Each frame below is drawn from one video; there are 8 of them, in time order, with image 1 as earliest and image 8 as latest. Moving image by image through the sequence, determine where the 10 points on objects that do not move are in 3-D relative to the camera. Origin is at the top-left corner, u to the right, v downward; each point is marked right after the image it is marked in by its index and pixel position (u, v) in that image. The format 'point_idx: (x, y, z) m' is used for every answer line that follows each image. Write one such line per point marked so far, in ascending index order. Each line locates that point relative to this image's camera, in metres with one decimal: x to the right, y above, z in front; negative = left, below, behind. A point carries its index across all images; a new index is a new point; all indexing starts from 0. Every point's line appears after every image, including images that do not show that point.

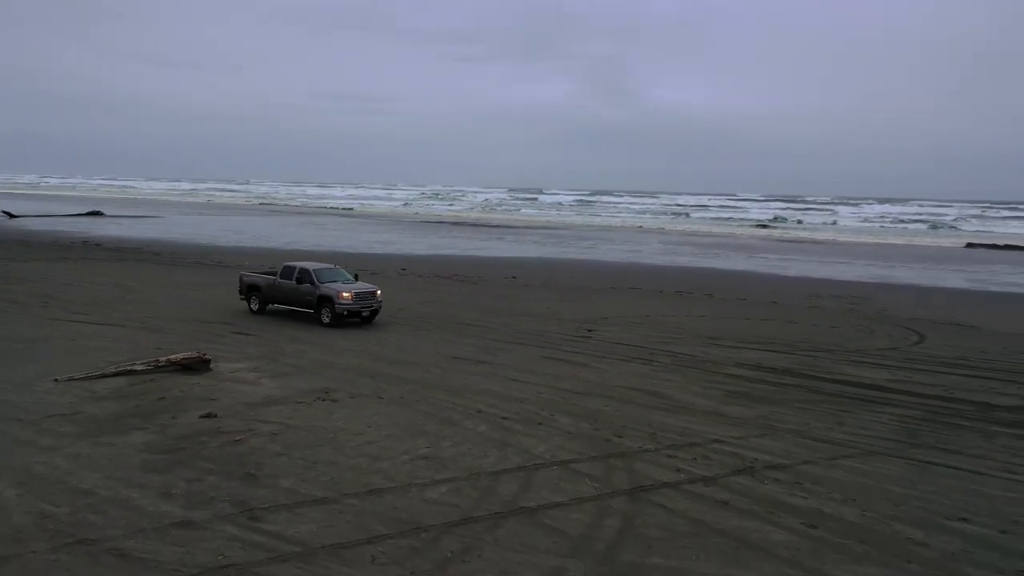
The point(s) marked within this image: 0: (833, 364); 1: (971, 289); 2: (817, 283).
0: (+3.4, -0.8, +8.6) m
1: (+11.1, 0.0, +19.0) m
2: (+7.2, +0.1, +19.2) m
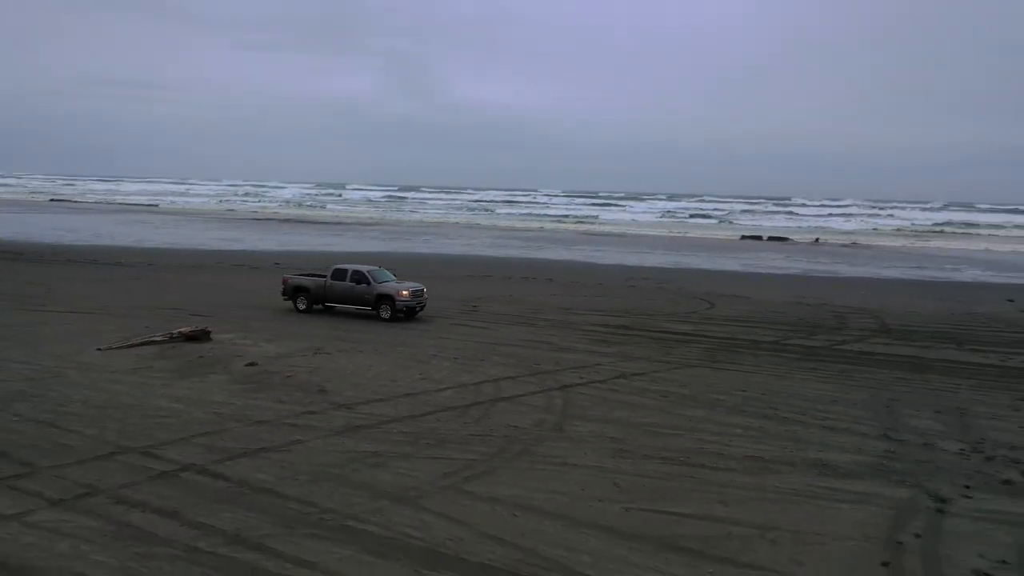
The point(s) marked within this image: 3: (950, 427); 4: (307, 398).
0: (+2.2, -0.5, +12.0) m
1: (+7.2, +0.5, +24.0) m
2: (+3.3, +0.6, +23.2) m
3: (+3.5, -1.1, +6.5) m
4: (-1.7, -0.9, +6.8) m
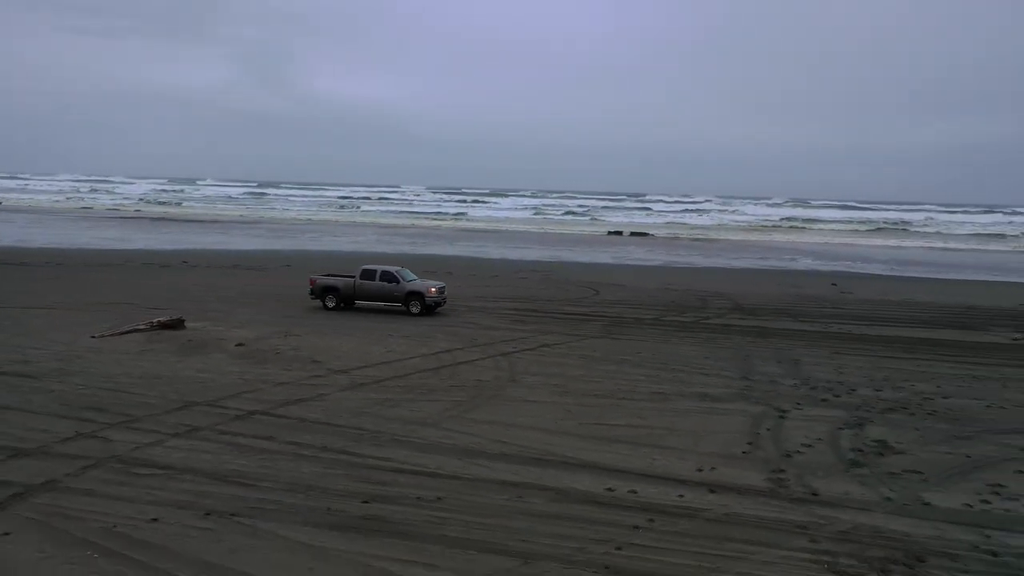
0: (+0.8, -0.3, +14.2) m
1: (+3.7, +0.8, +26.9) m
2: (+0.1, +0.8, +25.5) m
3: (+3.1, -0.9, +9.0) m
4: (-2.1, -0.8, +8.4) m
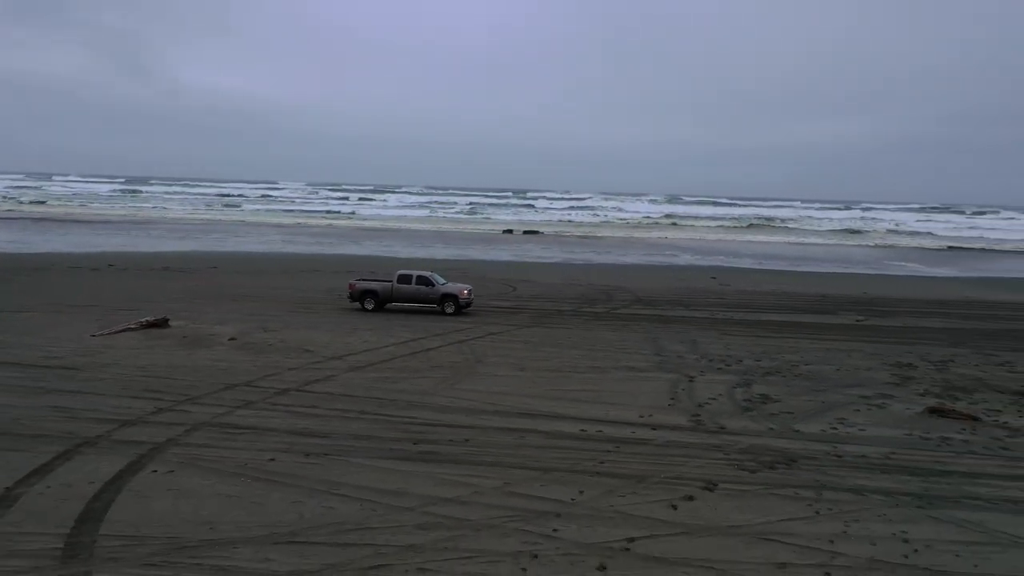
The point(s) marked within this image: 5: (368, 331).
0: (-0.5, -0.3, +16.2) m
1: (+0.6, +1.0, +29.1) m
2: (-2.9, +0.9, +27.2) m
3: (+2.5, -0.8, +11.4) m
4: (-2.6, -0.8, +10.0) m
5: (-2.1, -0.6, +11.9) m
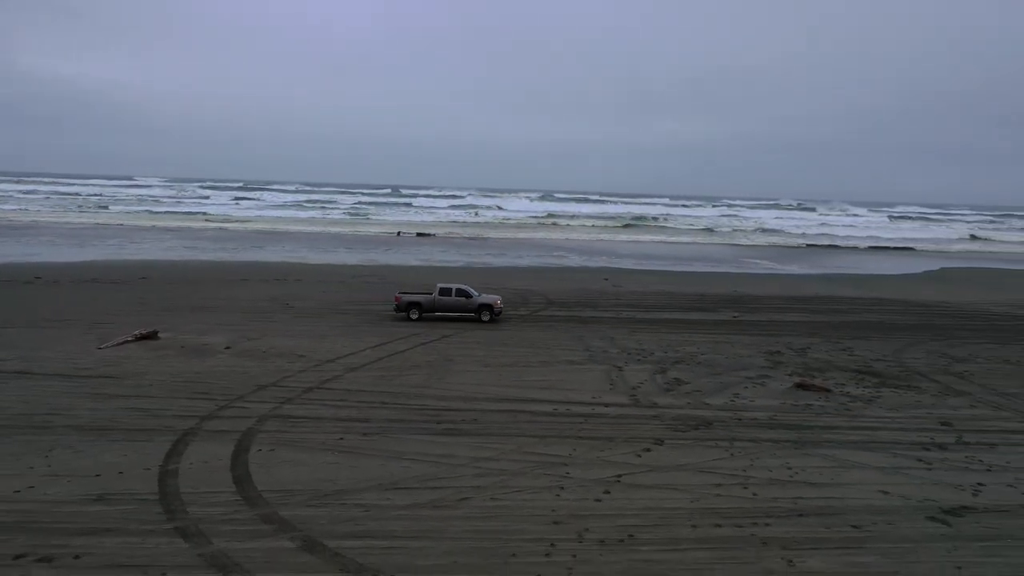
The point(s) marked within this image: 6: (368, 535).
0: (-2.0, -0.4, +18.2) m
1: (-3.0, +0.9, +31.2) m
2: (-6.1, +0.7, +28.8) m
3: (+1.7, -1.0, +14.0) m
4: (-3.1, -1.0, +11.8) m
5: (-3.0, -0.8, +13.7) m
6: (-1.0, -1.8, +5.8) m
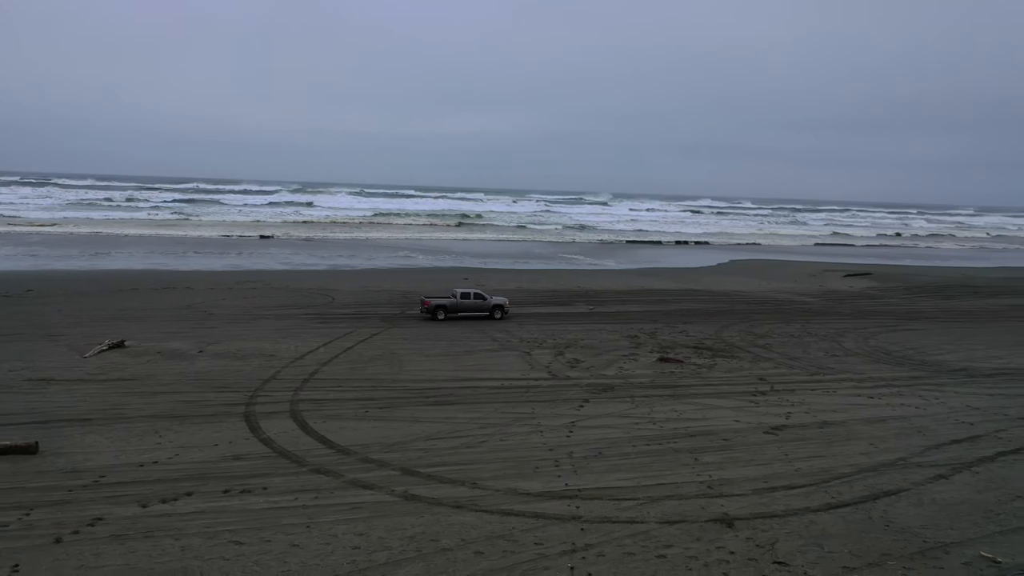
0: (-4.7, -0.5, +20.7) m
1: (-8.7, +0.8, +33.1) m
2: (-11.1, +0.6, +30.0) m
3: (-0.1, -1.0, +17.4) m
4: (-4.2, -1.2, +14.3) m
5: (-4.5, -1.0, +16.1) m
6: (-0.8, -1.9, +8.9) m
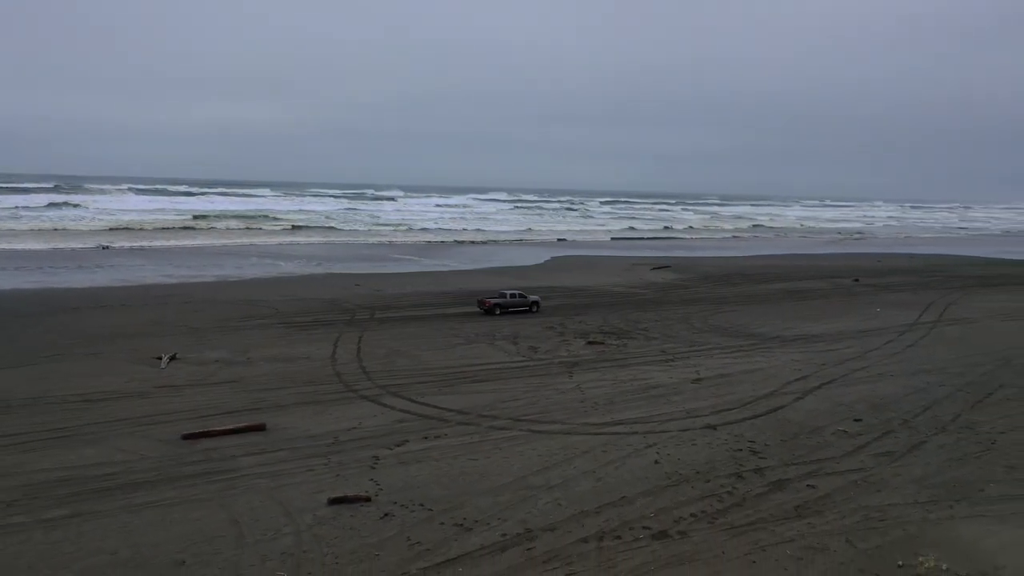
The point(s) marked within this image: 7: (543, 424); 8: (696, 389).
0: (-6.8, -0.9, +24.4) m
1: (-14.0, +0.3, +35.1) m
2: (-15.5, 0.0, +31.5) m
3: (-1.4, -1.2, +22.5) m
4: (-4.5, -1.6, +18.3) m
5: (-5.3, -1.4, +20.0) m
6: (+0.3, -2.2, +14.1) m
7: (+0.5, -2.3, +13.5) m
8: (+3.7, -2.0, +16.2) m
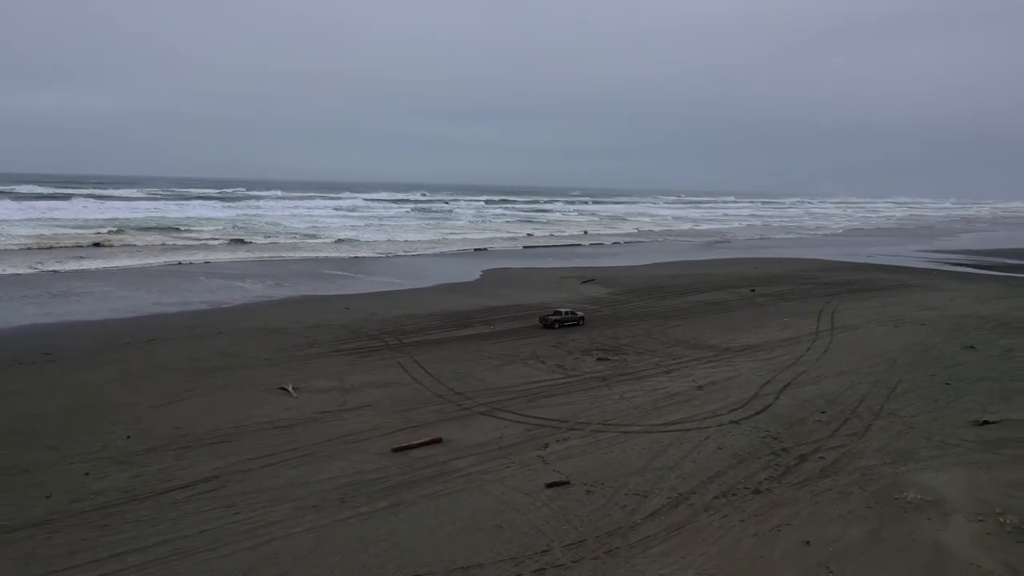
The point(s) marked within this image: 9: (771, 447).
0: (-6.4, -2.1, +28.8) m
1: (-15.3, -1.0, +38.2) m
2: (-16.2, -1.4, +34.4) m
3: (-0.7, -2.2, +27.9) m
4: (-3.1, -2.7, +23.2) m
5: (-4.2, -2.5, +24.8) m
6: (+2.4, -3.2, +19.9) m
7: (+2.7, -3.3, +19.4) m
8: (+5.4, -3.0, +22.6) m
9: (+5.7, -3.5, +17.9) m
